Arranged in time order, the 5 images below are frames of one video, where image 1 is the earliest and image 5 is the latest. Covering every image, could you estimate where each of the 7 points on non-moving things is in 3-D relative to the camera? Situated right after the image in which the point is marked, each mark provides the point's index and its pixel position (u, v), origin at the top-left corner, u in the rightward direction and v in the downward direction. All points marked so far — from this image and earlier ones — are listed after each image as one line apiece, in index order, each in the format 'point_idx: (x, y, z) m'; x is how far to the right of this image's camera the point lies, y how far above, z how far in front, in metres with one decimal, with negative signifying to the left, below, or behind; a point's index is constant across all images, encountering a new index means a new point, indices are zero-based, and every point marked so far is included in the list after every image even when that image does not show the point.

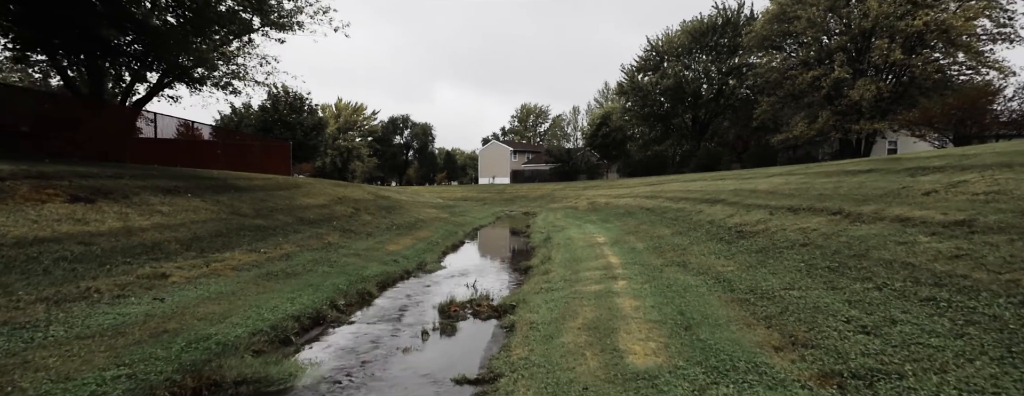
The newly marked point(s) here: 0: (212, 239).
0: (-6.7, -0.9, +11.4) m
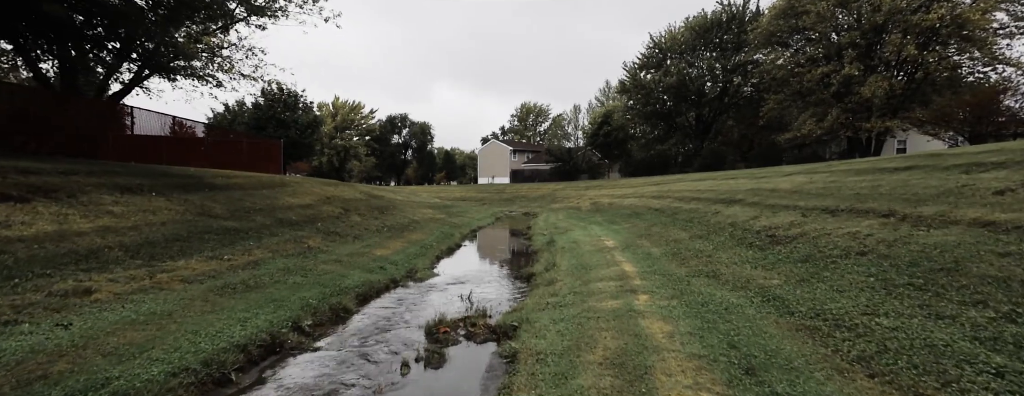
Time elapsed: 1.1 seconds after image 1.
0: (-6.7, -0.9, +9.9) m
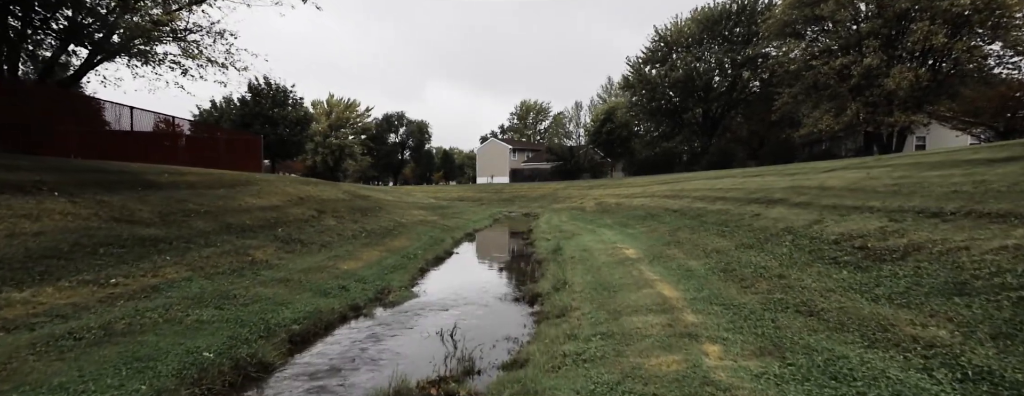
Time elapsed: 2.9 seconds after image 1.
0: (-6.7, -0.9, +7.0) m
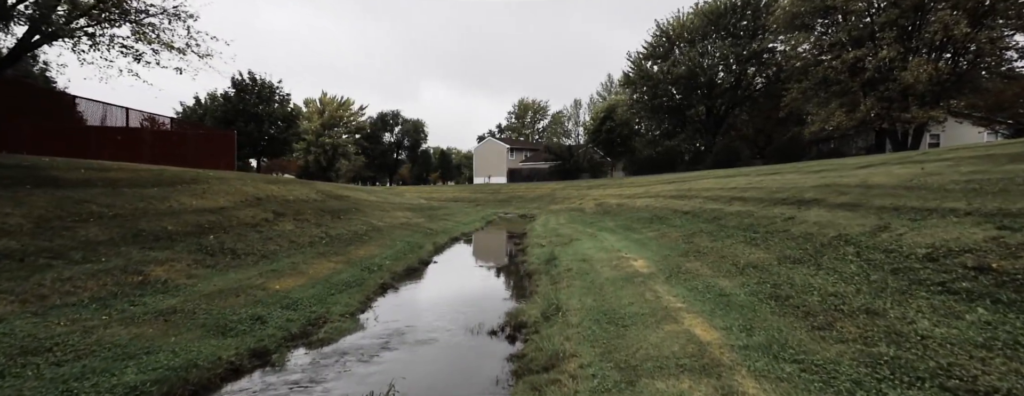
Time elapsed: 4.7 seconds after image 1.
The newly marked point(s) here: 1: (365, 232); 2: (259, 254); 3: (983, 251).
0: (-7.1, -0.9, +4.5) m
1: (-5.3, -1.2, +18.3) m
2: (-5.8, -1.3, +11.7) m
3: (+5.7, -0.7, +6.2) m
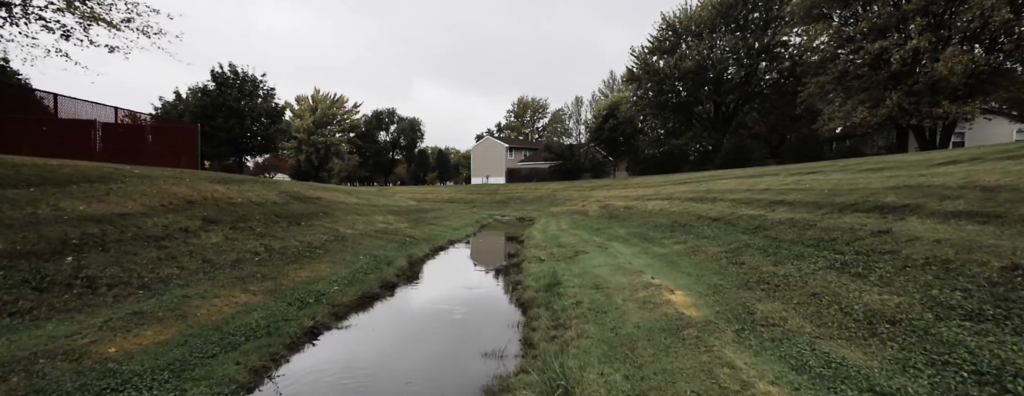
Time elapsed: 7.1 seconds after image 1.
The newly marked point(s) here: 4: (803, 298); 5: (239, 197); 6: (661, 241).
0: (-7.3, -1.0, +1.0) m
1: (-5.5, -1.3, +14.8) m
2: (-6.0, -1.4, +8.2) m
3: (+5.5, -0.8, +2.7) m
4: (+3.9, -1.3, +6.8) m
5: (-9.4, +0.1, +17.4) m
6: (+4.5, -1.3, +15.4) m
